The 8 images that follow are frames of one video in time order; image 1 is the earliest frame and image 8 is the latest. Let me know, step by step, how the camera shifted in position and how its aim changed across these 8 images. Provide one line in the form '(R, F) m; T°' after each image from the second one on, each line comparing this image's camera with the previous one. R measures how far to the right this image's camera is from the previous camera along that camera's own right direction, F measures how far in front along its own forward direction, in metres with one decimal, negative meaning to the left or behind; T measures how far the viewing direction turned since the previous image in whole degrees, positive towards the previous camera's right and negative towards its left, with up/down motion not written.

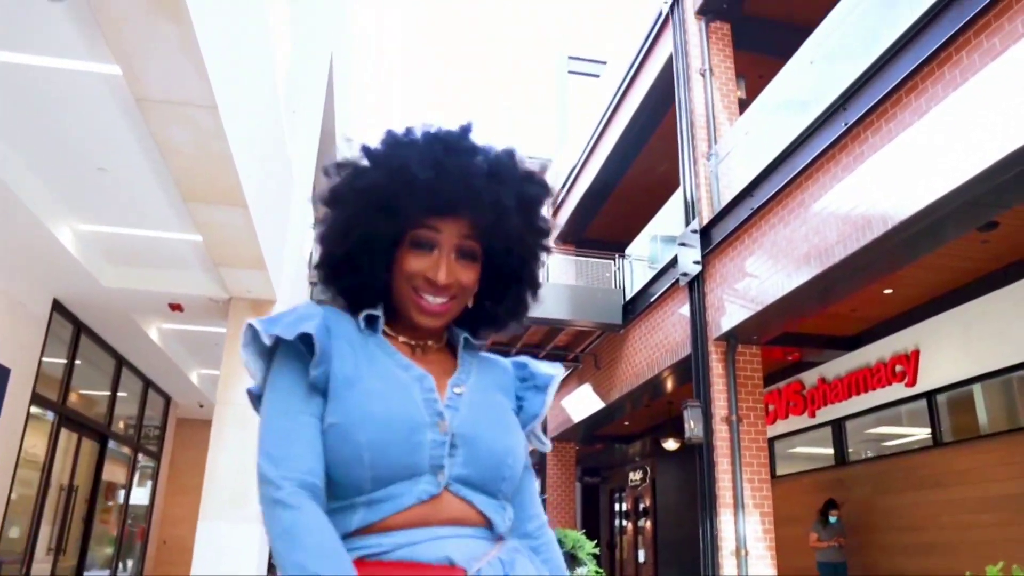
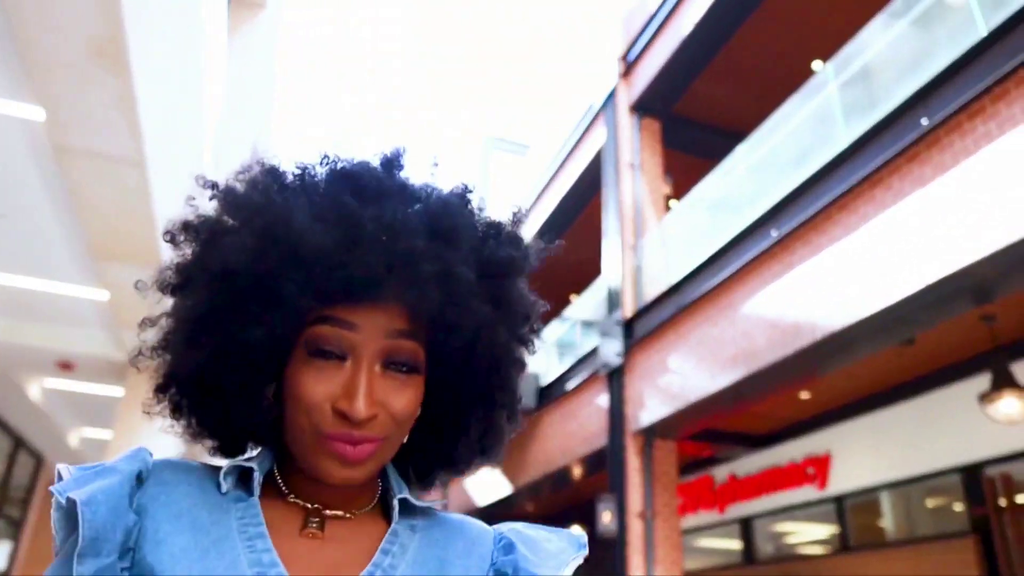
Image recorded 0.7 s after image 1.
(-0.2, +0.2) m; +7°
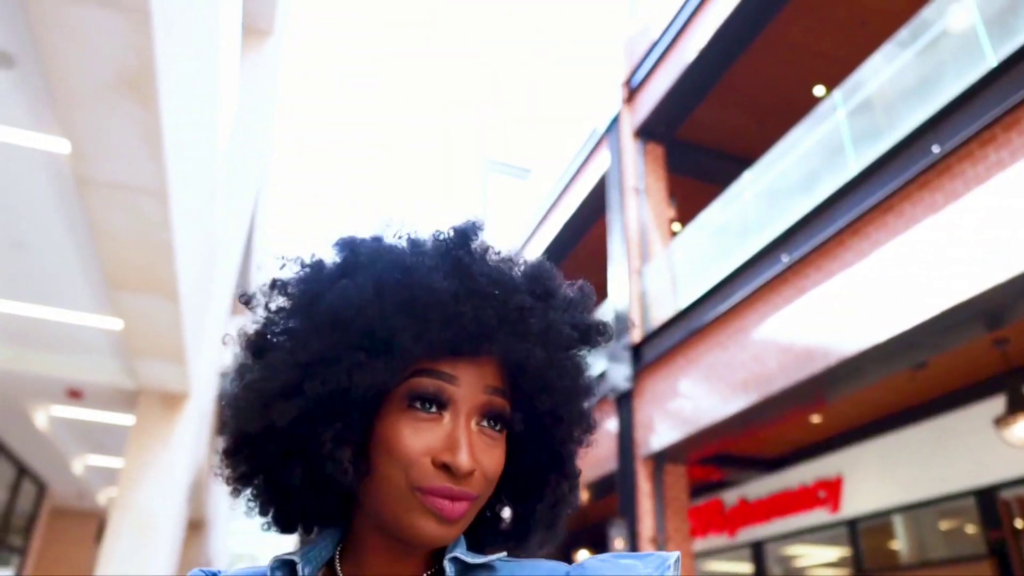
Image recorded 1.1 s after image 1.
(-0.1, 0.0) m; 0°
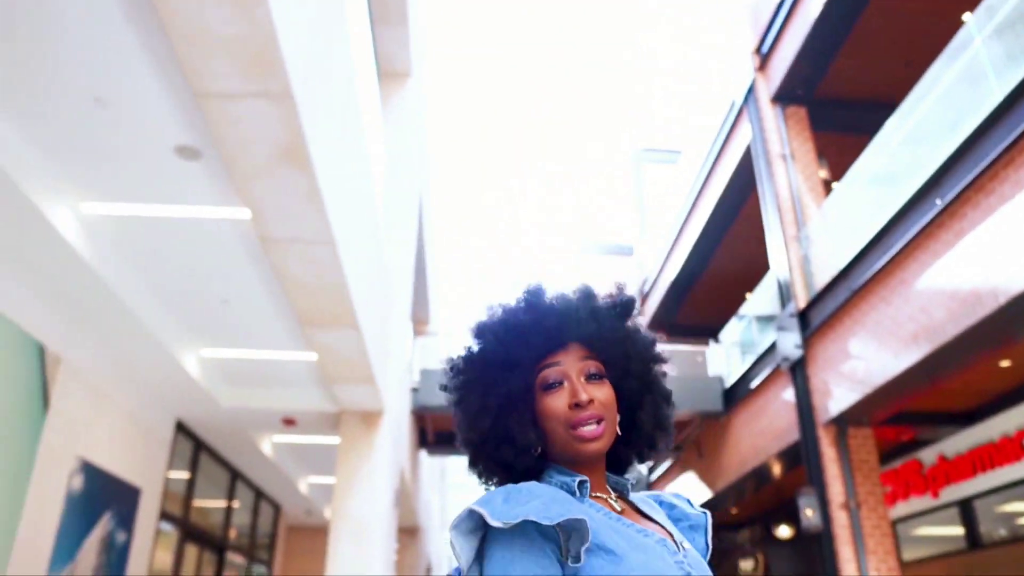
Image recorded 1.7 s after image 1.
(+0.2, -0.3) m; -12°
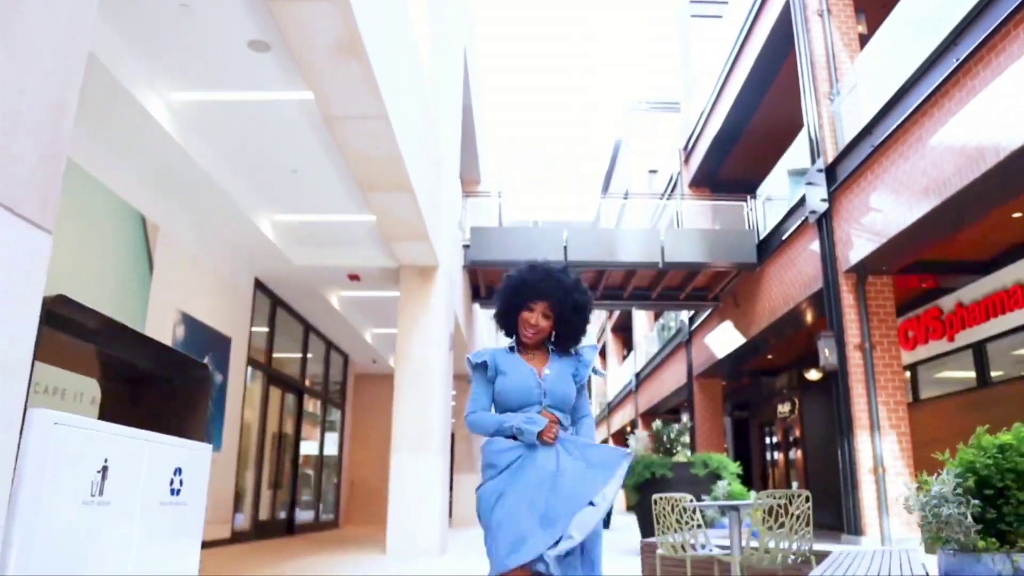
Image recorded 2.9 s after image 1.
(+0.1, -0.6) m; -4°
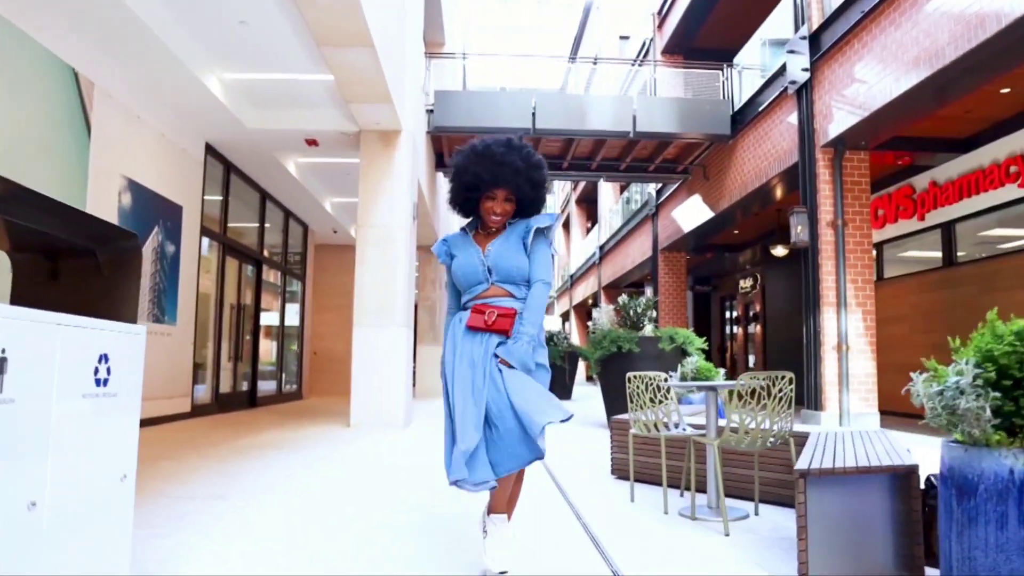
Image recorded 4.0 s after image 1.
(0.0, +0.2) m; +3°
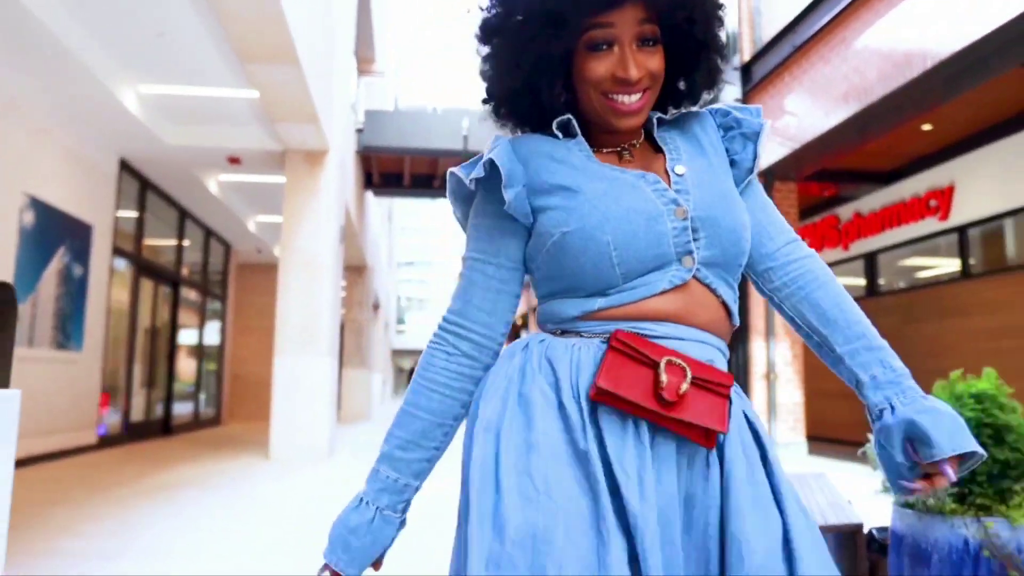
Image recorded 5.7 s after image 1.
(0.0, +0.2) m; +5°
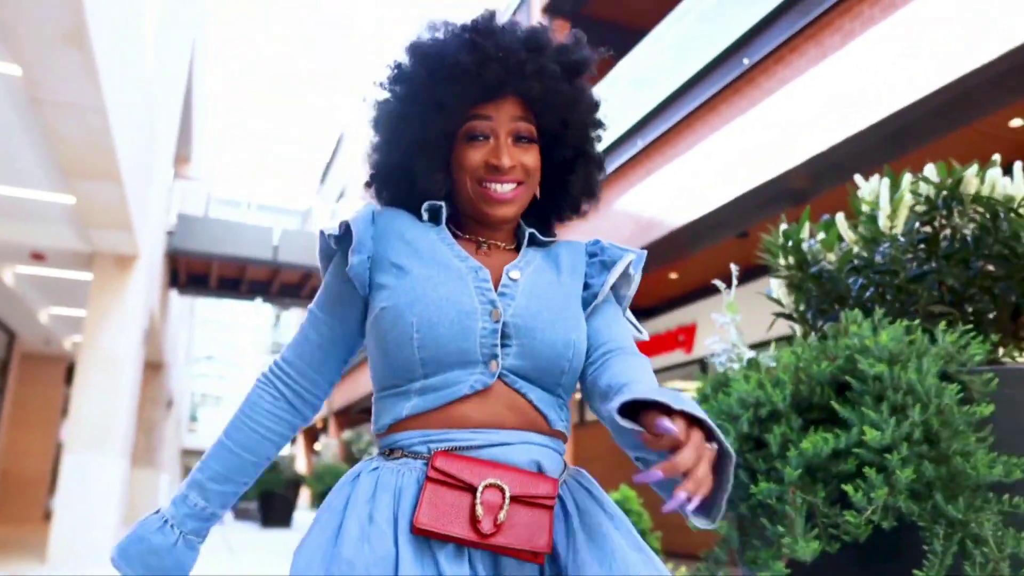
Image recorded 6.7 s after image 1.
(+0.1, -0.7) m; +13°
